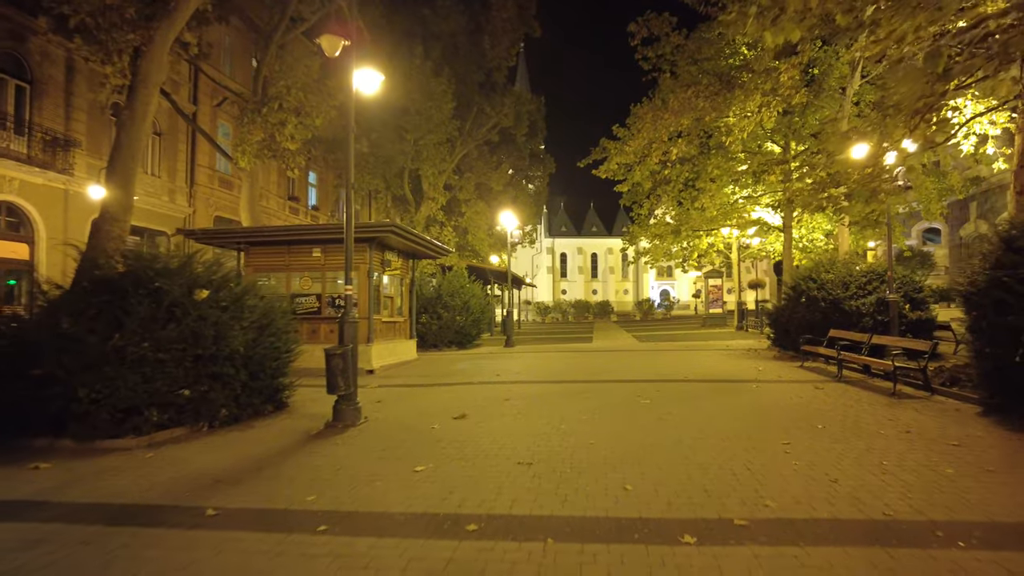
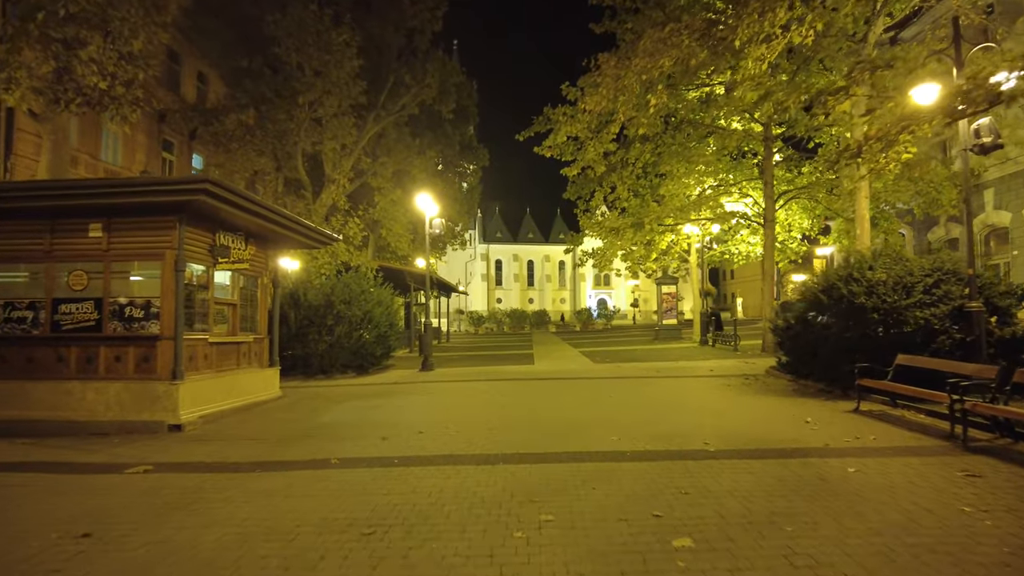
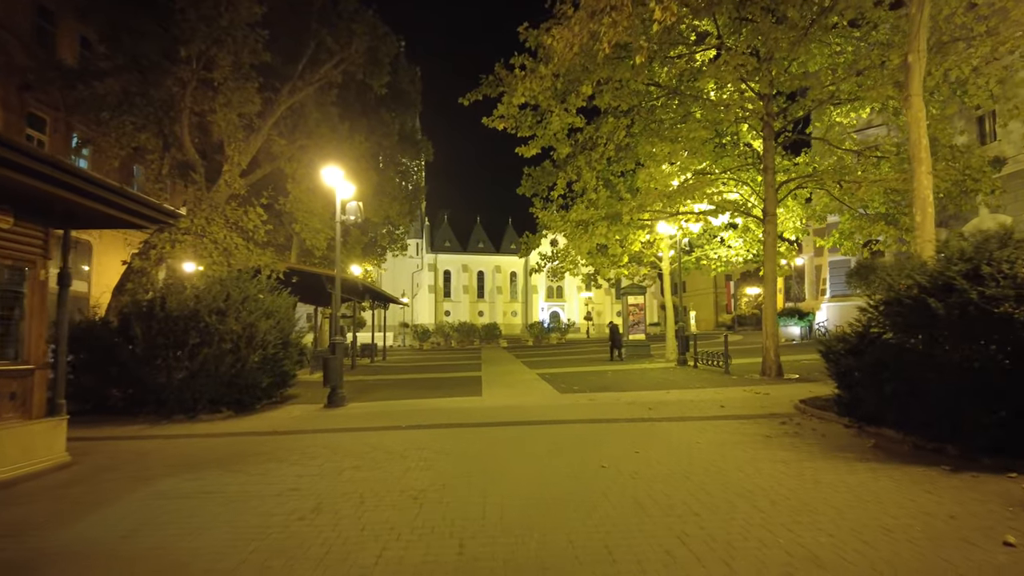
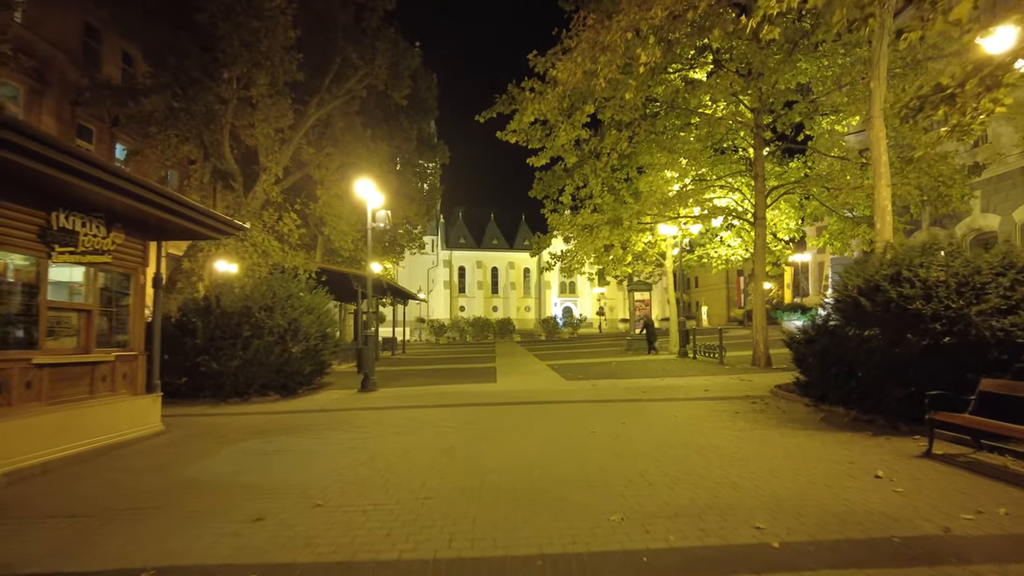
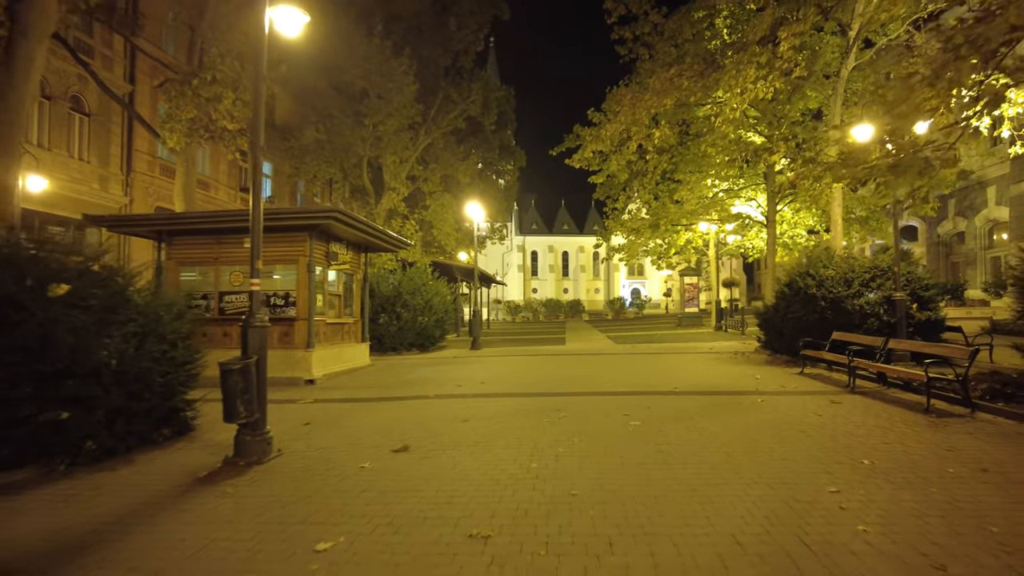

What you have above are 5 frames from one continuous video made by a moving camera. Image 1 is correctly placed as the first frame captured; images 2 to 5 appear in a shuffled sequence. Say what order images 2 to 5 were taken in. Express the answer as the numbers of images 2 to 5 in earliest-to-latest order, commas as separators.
5, 2, 4, 3
